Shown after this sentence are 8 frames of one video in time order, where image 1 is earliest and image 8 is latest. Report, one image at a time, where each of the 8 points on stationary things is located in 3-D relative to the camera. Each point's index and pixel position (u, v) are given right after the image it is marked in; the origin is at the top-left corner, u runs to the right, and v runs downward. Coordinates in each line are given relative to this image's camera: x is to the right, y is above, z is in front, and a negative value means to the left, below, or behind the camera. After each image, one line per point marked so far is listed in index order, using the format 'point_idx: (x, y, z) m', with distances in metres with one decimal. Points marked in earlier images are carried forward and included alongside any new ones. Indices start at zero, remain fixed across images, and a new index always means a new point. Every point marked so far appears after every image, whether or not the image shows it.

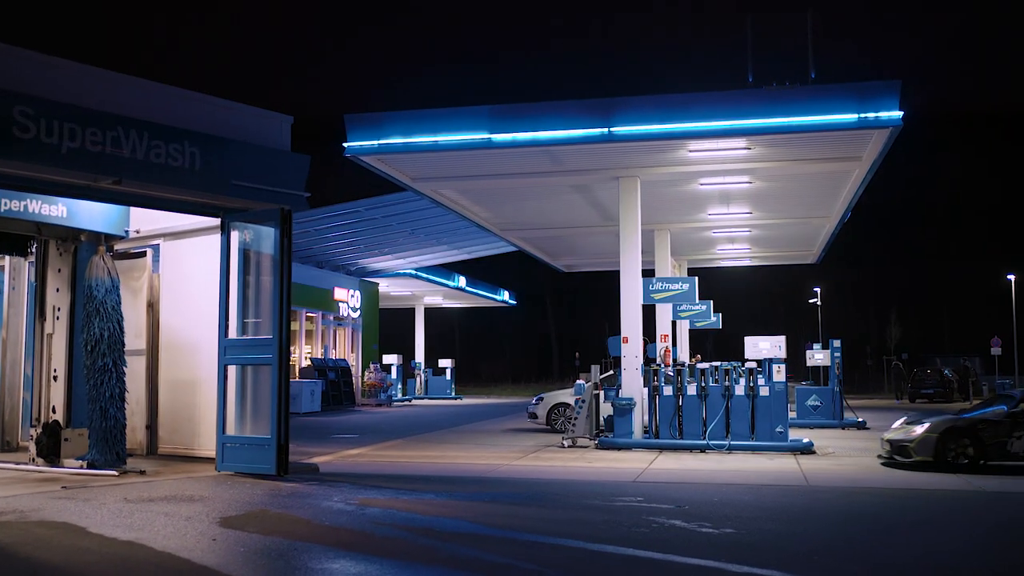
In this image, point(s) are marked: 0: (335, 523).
0: (-1.4, -1.8, +8.1) m
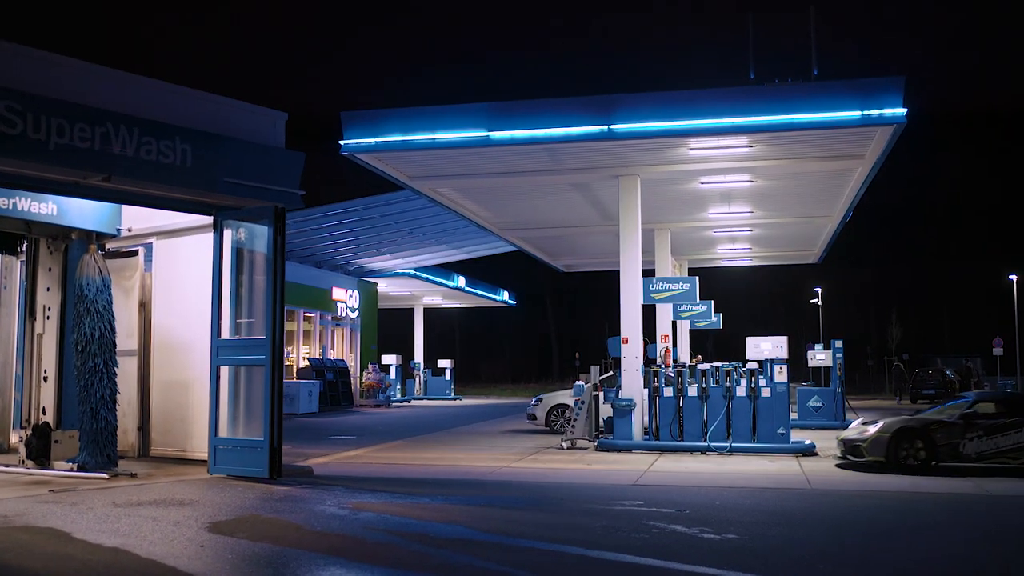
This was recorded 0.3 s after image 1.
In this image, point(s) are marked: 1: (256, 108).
0: (-1.4, -1.8, +7.9) m
1: (-2.8, +2.0, +11.4) m
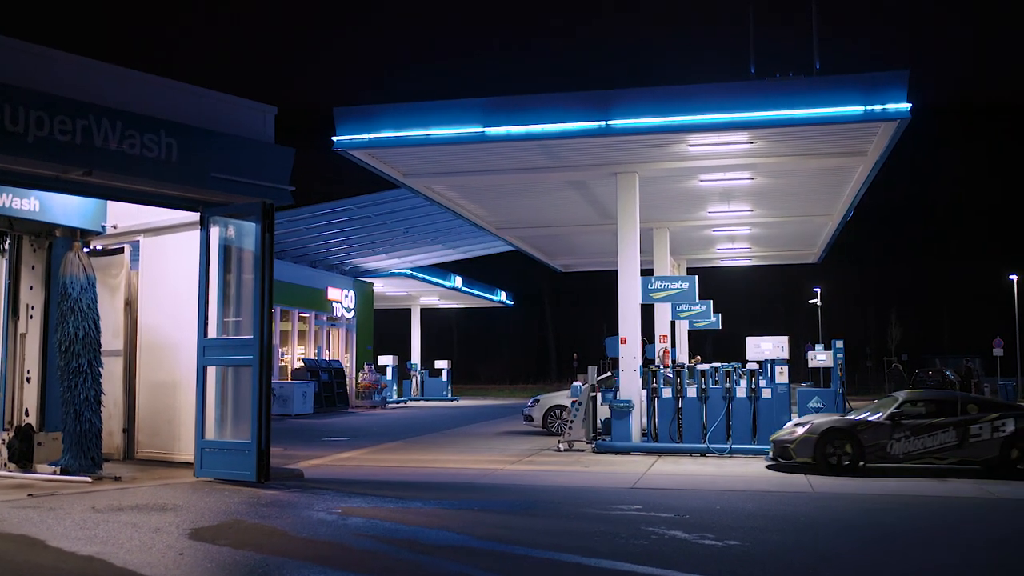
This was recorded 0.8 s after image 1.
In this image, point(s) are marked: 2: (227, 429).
0: (-1.5, -1.8, +7.6) m
1: (-2.9, +2.0, +11.1) m
2: (-2.9, -1.5, +10.6) m
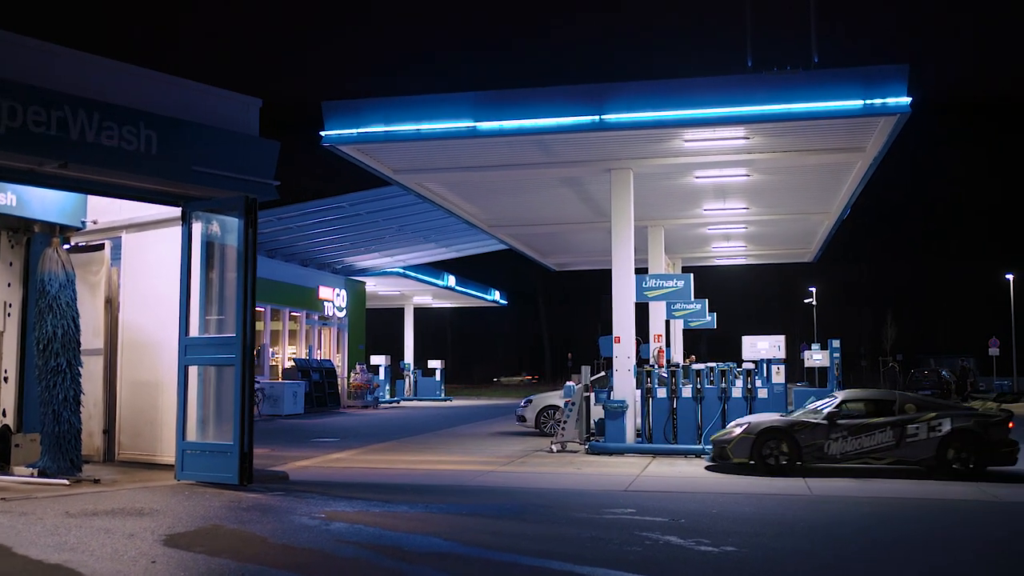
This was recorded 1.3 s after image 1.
0: (-1.5, -1.8, +7.3) m
1: (-2.9, +2.0, +10.8) m
2: (-3.0, -1.4, +10.3) m
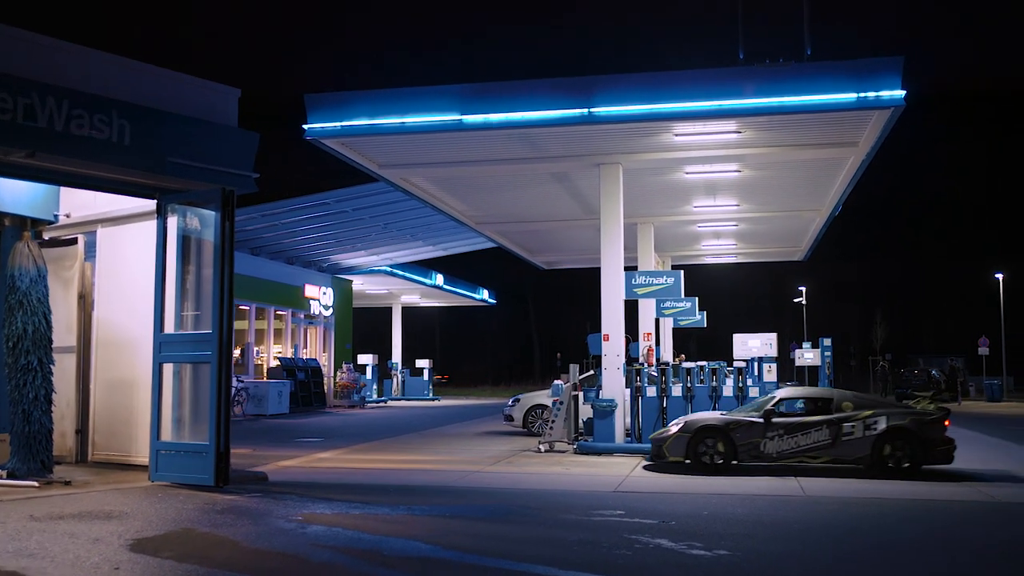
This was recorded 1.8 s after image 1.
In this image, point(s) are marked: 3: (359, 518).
0: (-1.7, -1.7, +7.0) m
1: (-3.1, +2.1, +10.5) m
2: (-3.2, -1.4, +10.0) m
3: (-1.2, -1.8, +8.2) m
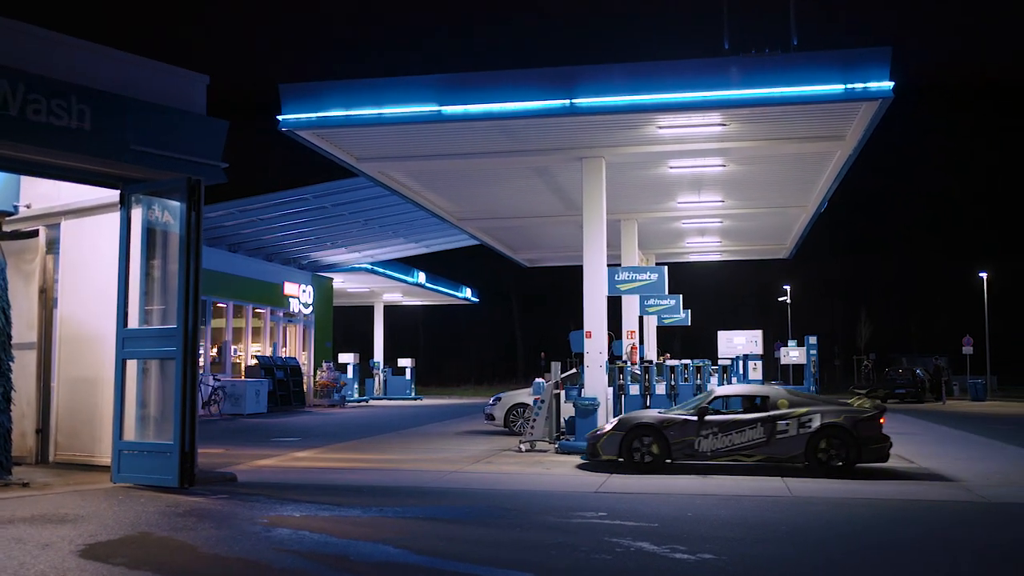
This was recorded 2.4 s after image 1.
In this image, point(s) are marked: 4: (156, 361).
0: (-1.8, -1.7, +6.6) m
1: (-3.3, +2.1, +10.1) m
2: (-3.4, -1.3, +9.6) m
3: (-1.4, -1.8, +7.8) m
4: (-3.3, -0.7, +9.6) m
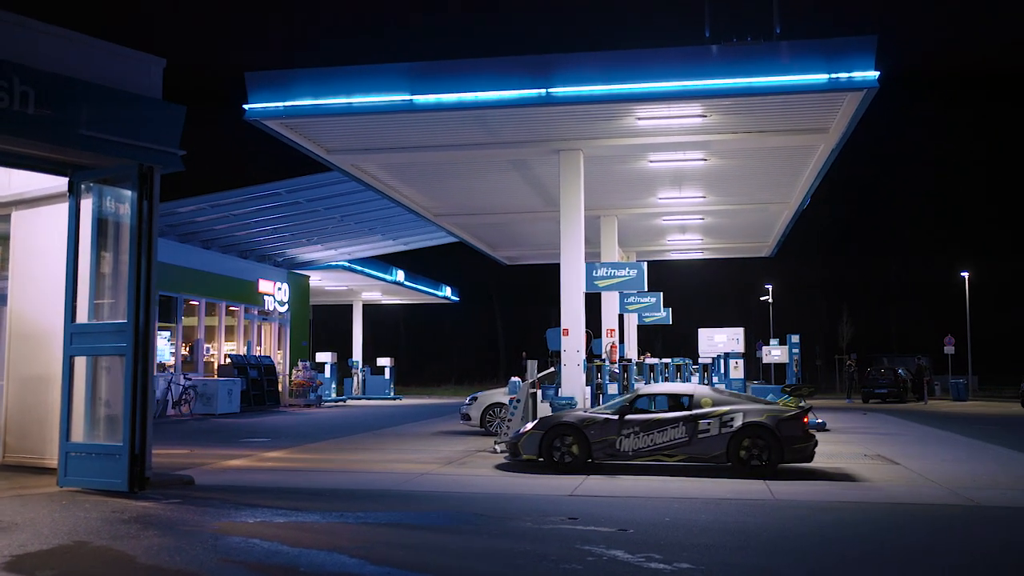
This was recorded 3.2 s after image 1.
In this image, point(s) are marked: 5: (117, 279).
0: (-2.0, -1.6, +6.1) m
1: (-3.6, +2.2, +9.6) m
2: (-3.7, -1.3, +9.1) m
3: (-1.6, -1.7, +7.4) m
4: (-3.6, -0.6, +9.1) m
5: (-3.6, +0.1, +9.3) m
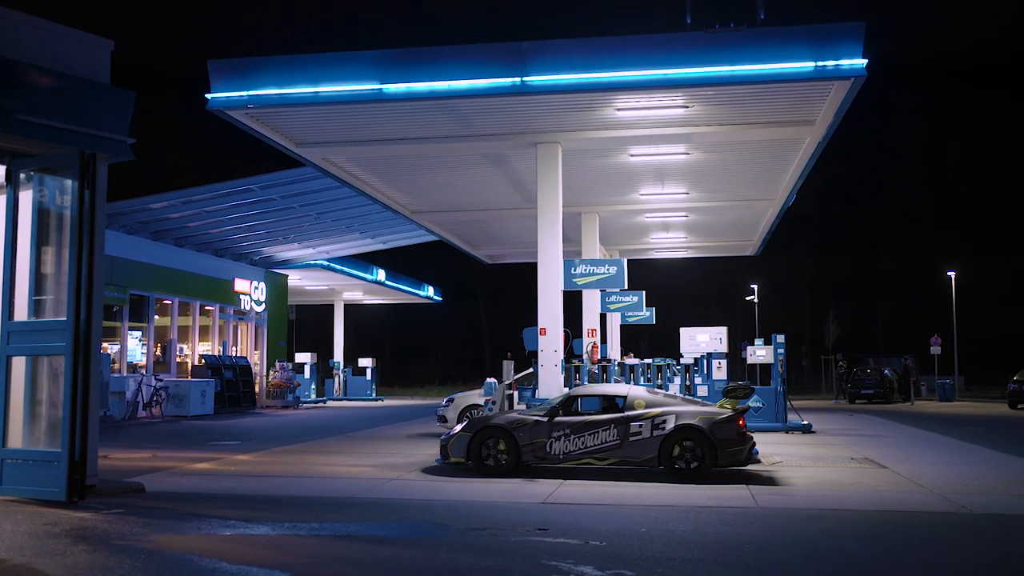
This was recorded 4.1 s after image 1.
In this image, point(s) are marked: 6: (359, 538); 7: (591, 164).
0: (-2.3, -1.6, +5.6) m
1: (-3.8, +2.2, +9.0) m
2: (-3.9, -1.2, +8.6) m
3: (-1.9, -1.7, +6.8) m
4: (-3.9, -0.6, +8.6) m
5: (-3.8, +0.1, +8.8) m
6: (-1.1, -1.7, +7.1) m
7: (+1.3, +2.0, +16.4) m
